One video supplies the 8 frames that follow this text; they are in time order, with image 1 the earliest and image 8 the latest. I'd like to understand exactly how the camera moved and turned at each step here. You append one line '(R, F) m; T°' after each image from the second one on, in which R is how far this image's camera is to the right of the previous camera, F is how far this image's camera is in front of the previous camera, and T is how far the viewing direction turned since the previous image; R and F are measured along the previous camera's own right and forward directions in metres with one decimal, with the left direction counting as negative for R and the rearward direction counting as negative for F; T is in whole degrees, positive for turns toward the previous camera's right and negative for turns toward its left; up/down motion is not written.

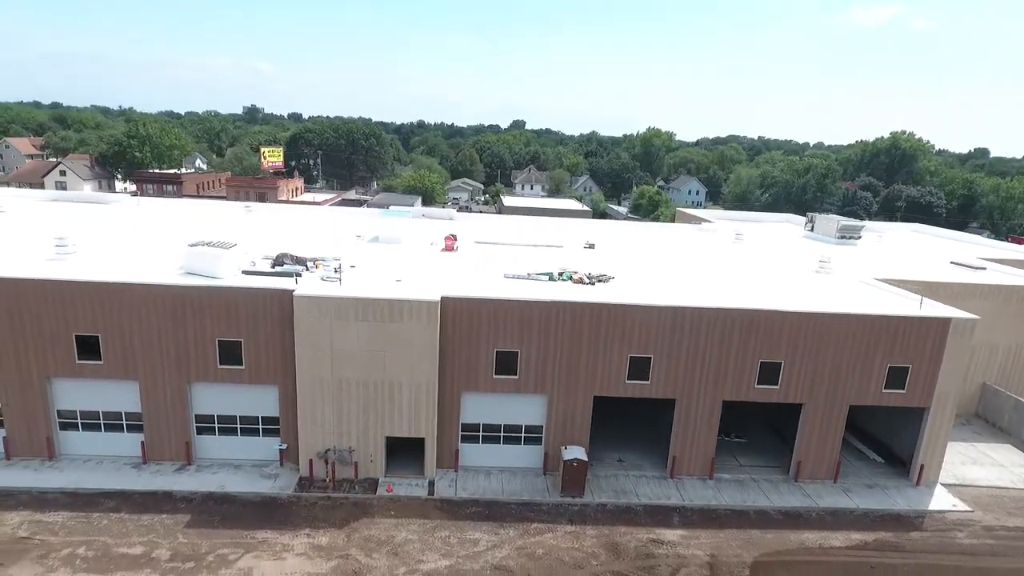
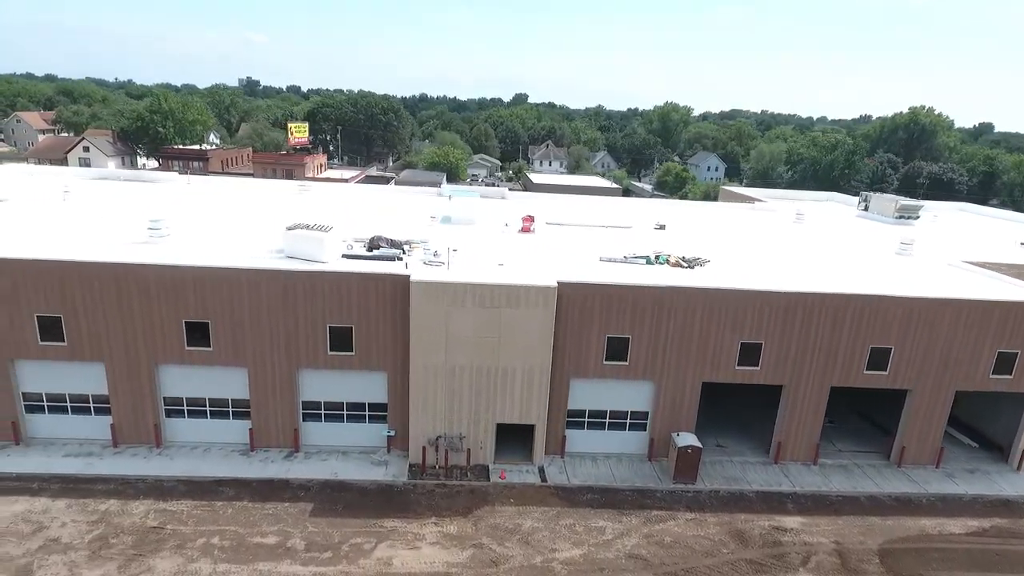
(-3.6, +0.3) m; 0°
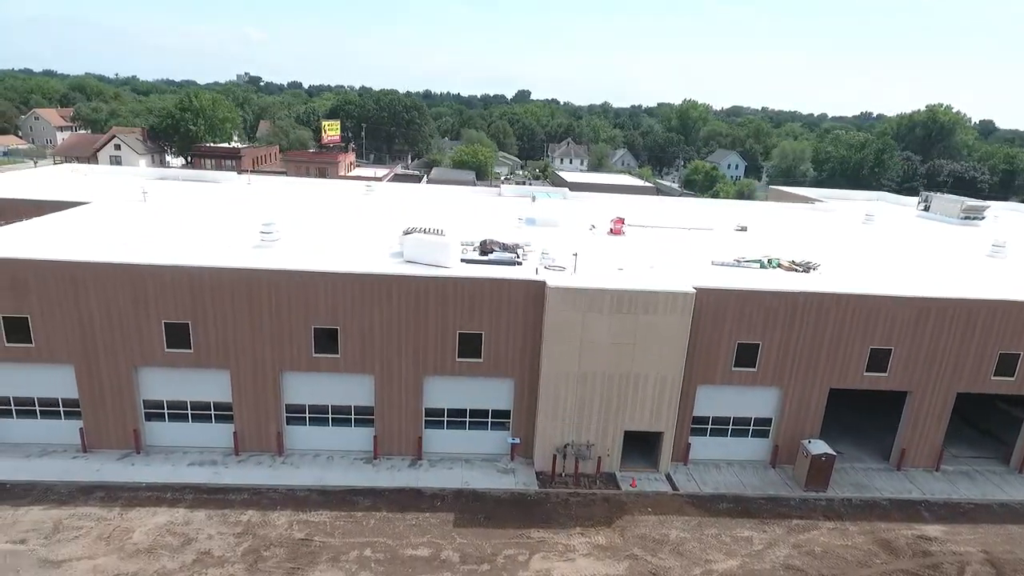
(-4.1, +0.3) m; 0°
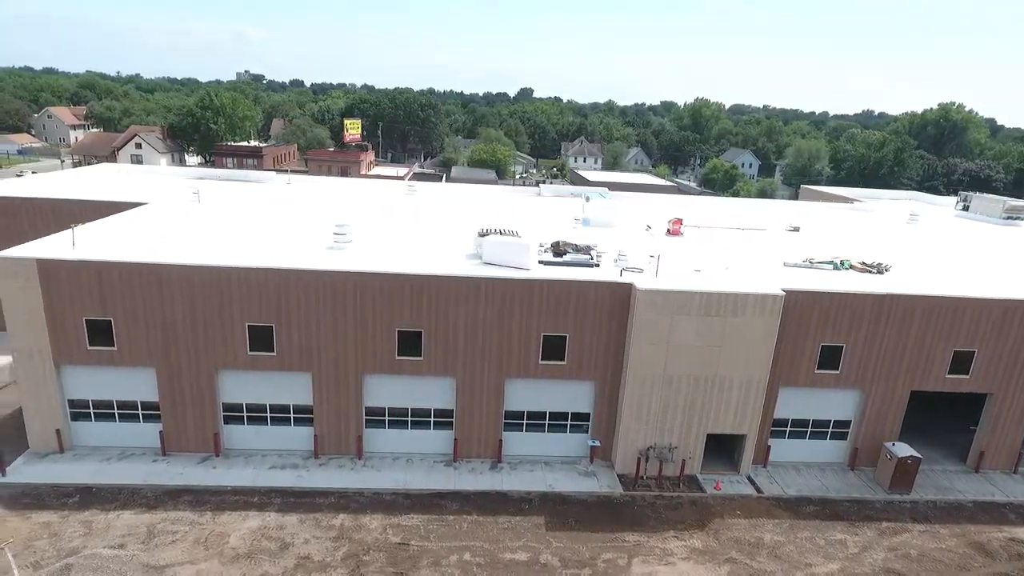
(-2.6, +0.2) m; 0°
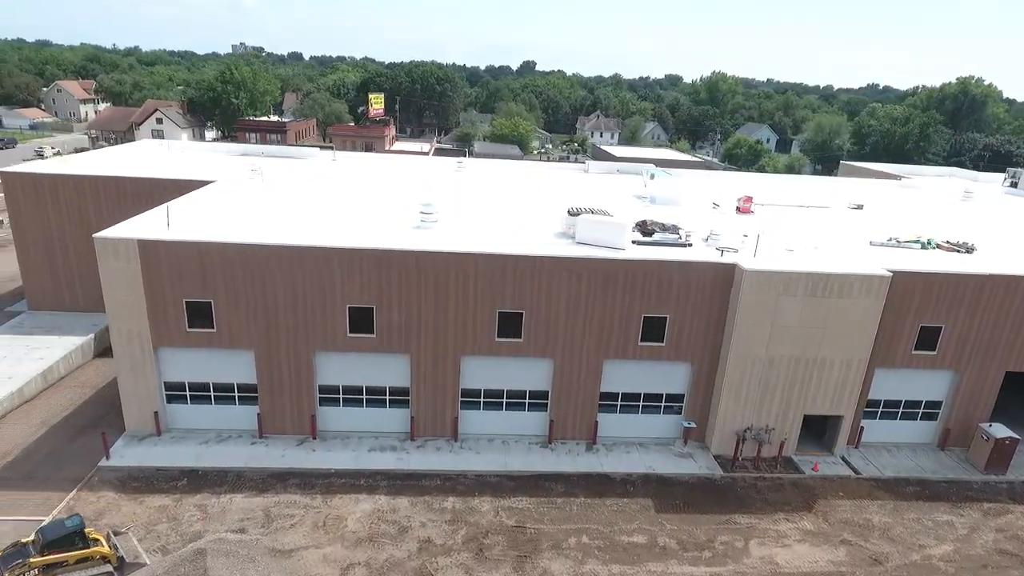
(-3.0, +0.3) m; 0°
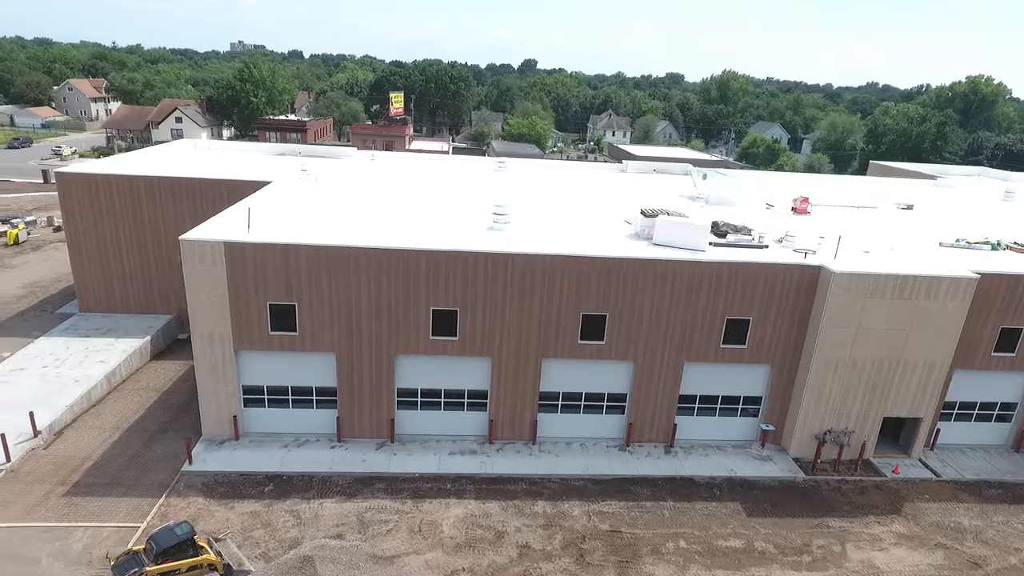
(-2.5, +0.2) m; 0°
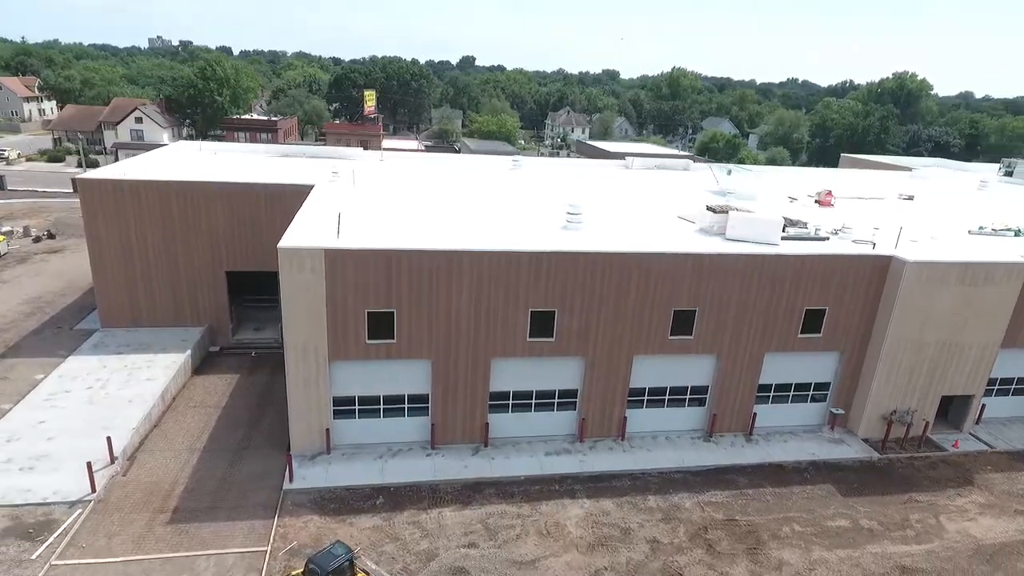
(-4.5, +0.2) m; +6°
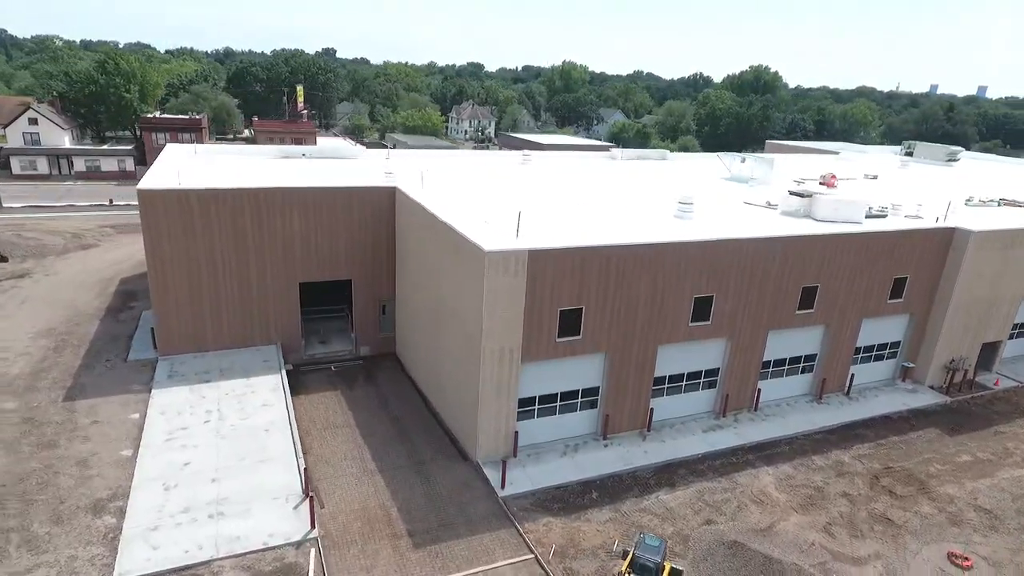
(-8.6, +0.6) m; +12°
